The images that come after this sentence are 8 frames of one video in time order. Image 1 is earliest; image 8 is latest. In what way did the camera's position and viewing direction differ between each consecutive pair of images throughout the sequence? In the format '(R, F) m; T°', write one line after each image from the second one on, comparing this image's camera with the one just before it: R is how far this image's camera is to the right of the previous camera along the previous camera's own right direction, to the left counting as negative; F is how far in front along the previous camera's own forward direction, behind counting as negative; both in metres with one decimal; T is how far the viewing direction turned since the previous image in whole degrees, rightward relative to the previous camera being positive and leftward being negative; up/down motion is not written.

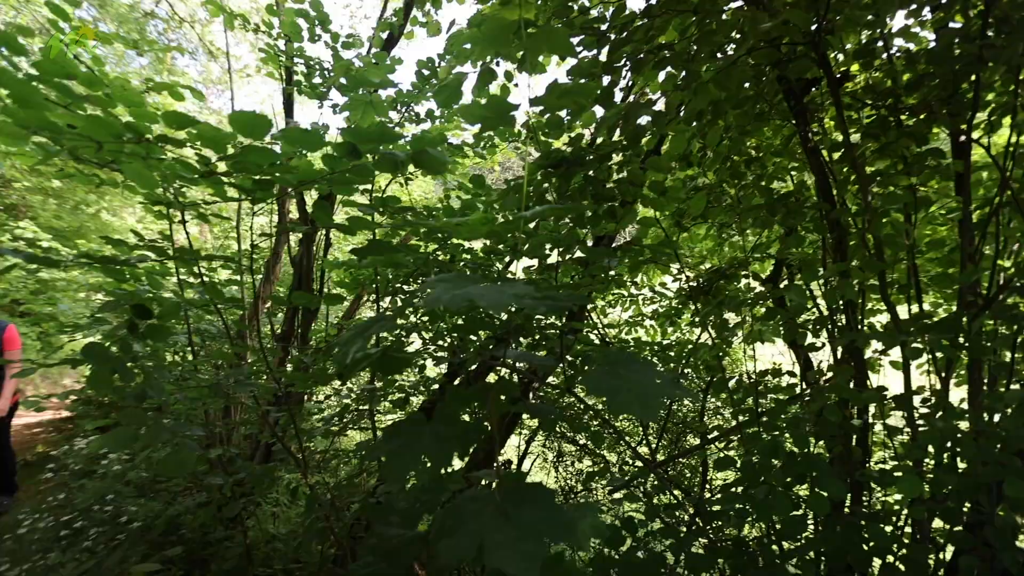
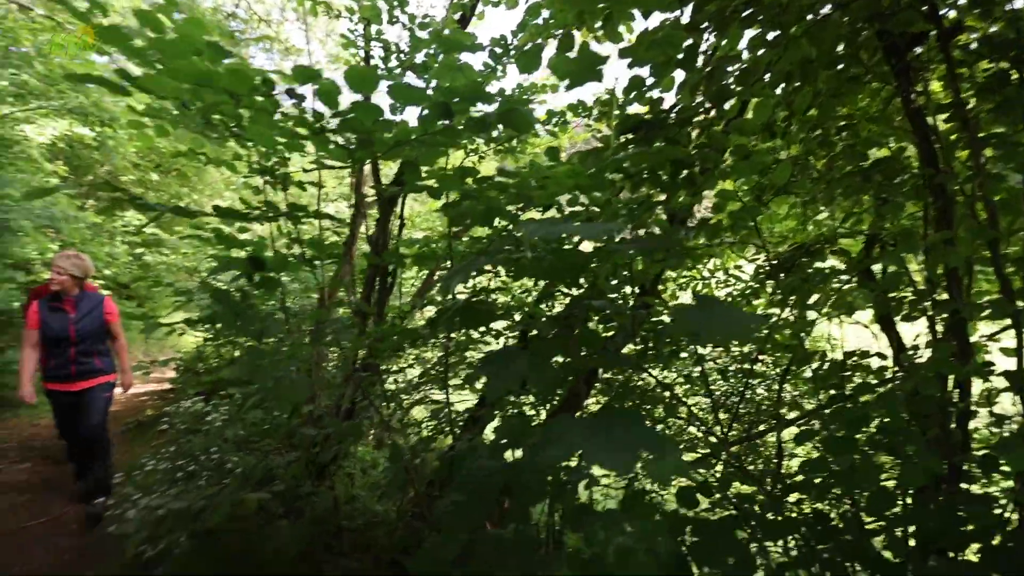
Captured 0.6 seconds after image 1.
(0.0, 0.0) m; -7°
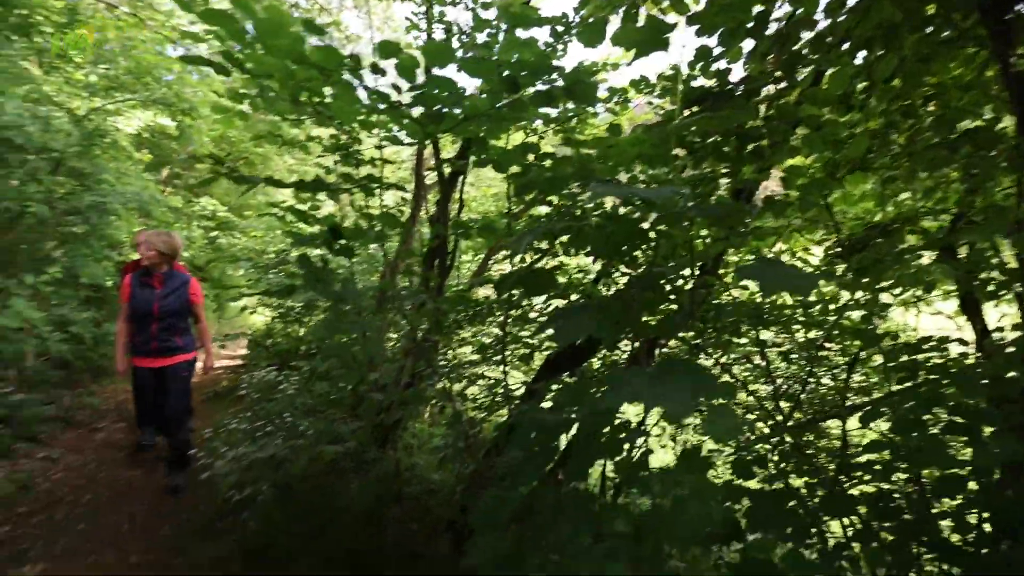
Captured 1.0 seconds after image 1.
(0.0, -0.1) m; -6°
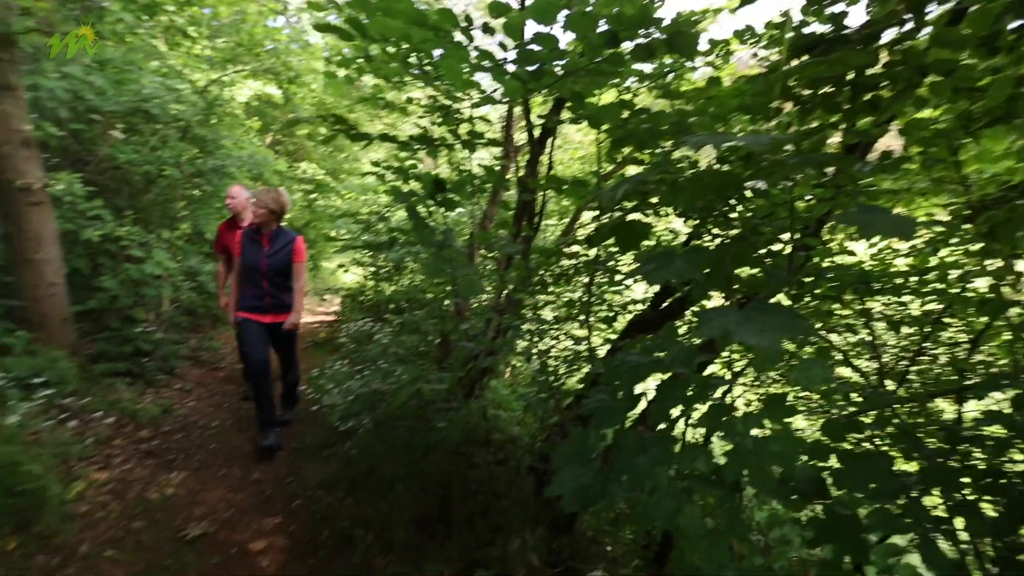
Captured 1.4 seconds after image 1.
(0.0, -0.1) m; -9°
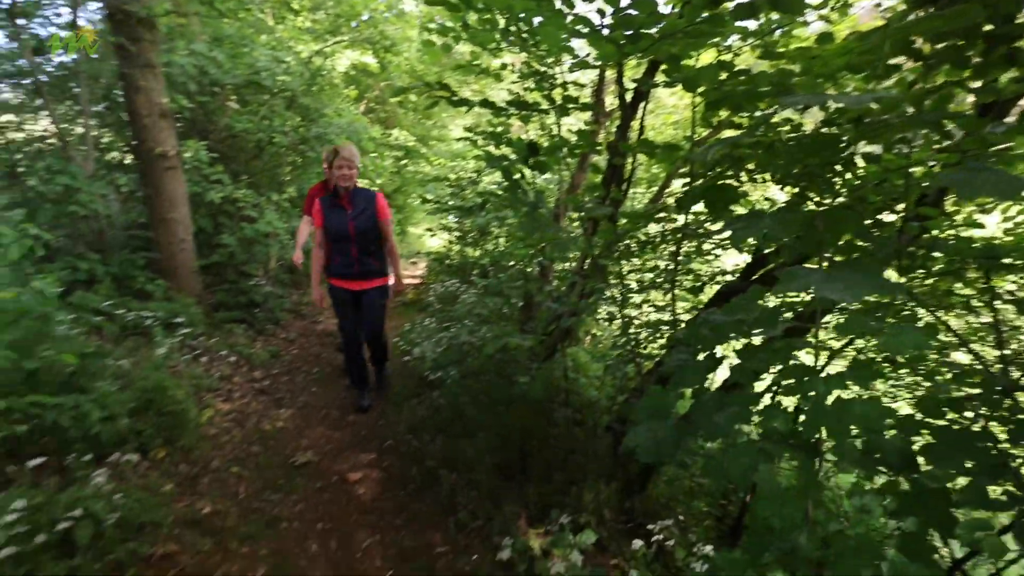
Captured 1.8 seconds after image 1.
(0.0, -0.1) m; -9°
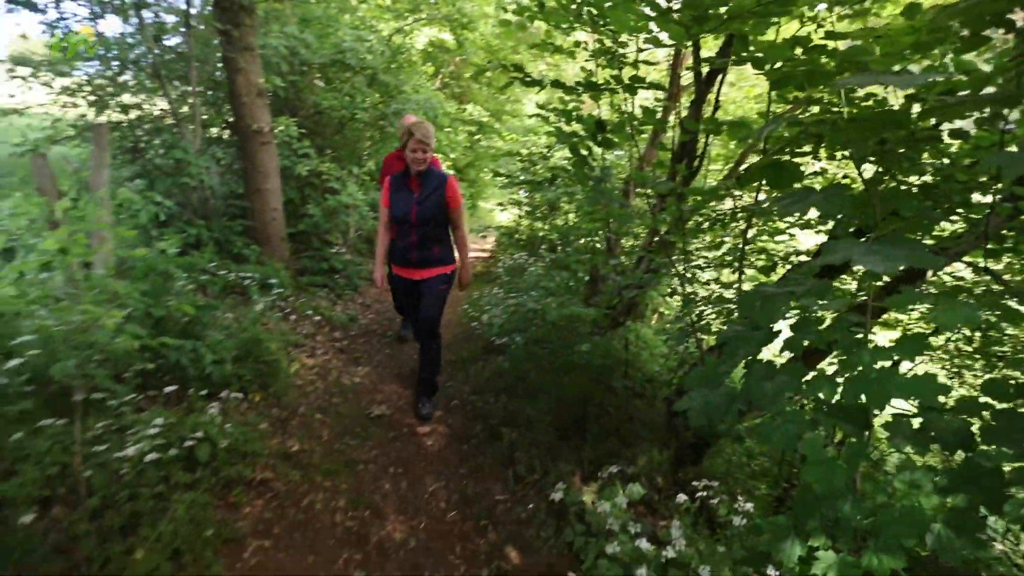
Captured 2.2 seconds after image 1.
(0.0, -0.1) m; -7°
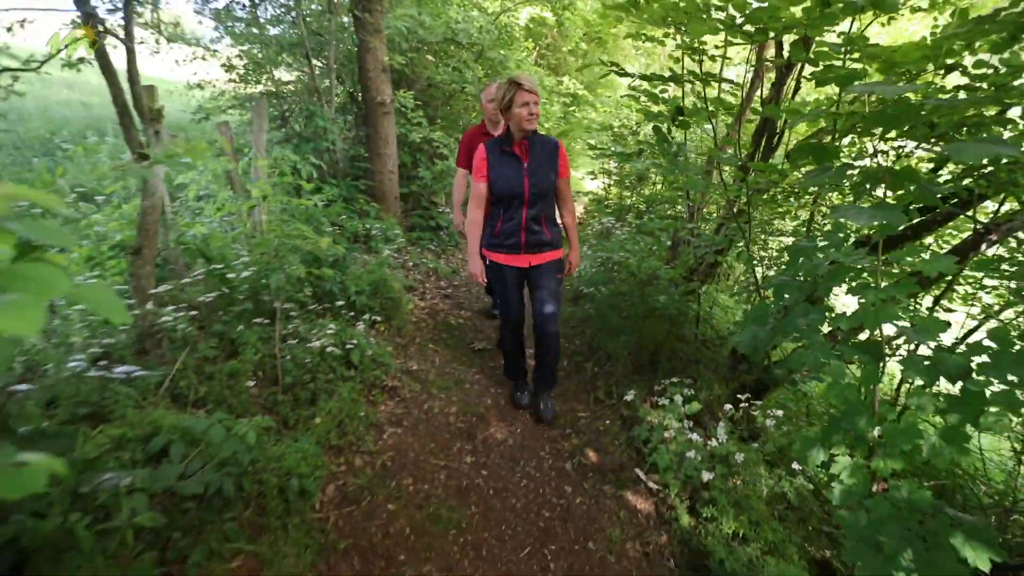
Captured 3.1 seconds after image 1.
(0.0, -0.6) m; -9°
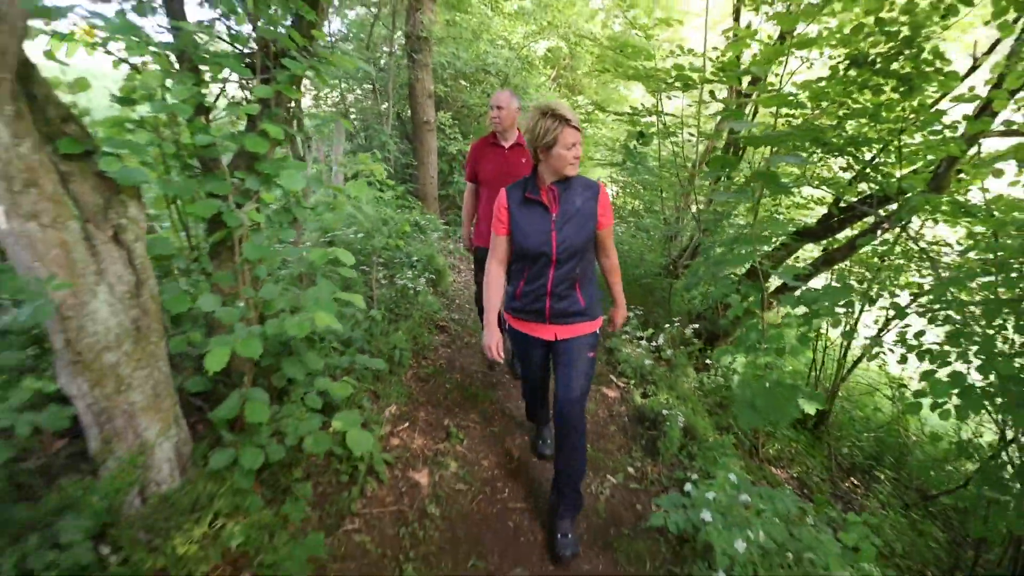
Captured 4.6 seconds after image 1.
(0.0, -1.6) m; -2°
